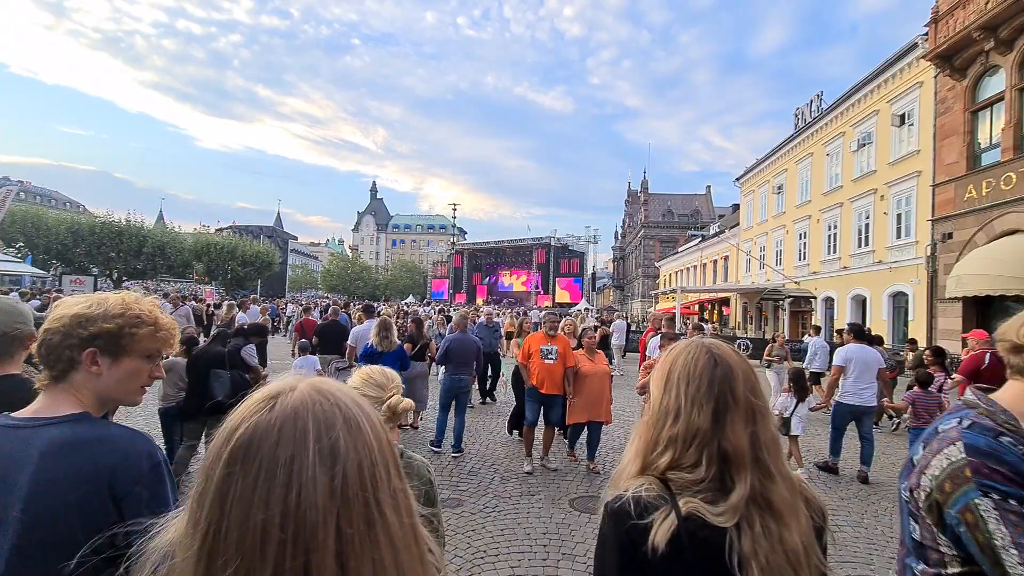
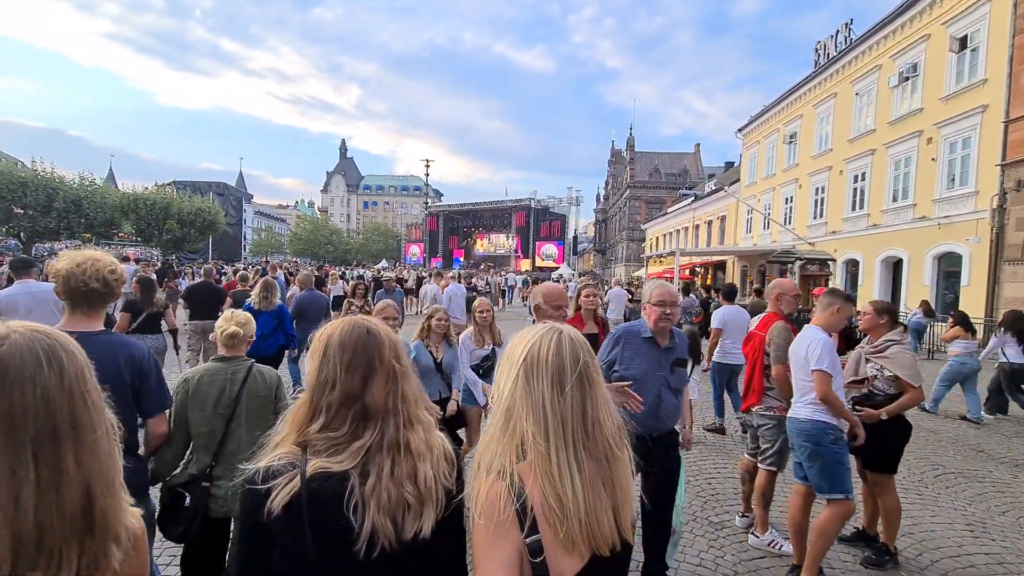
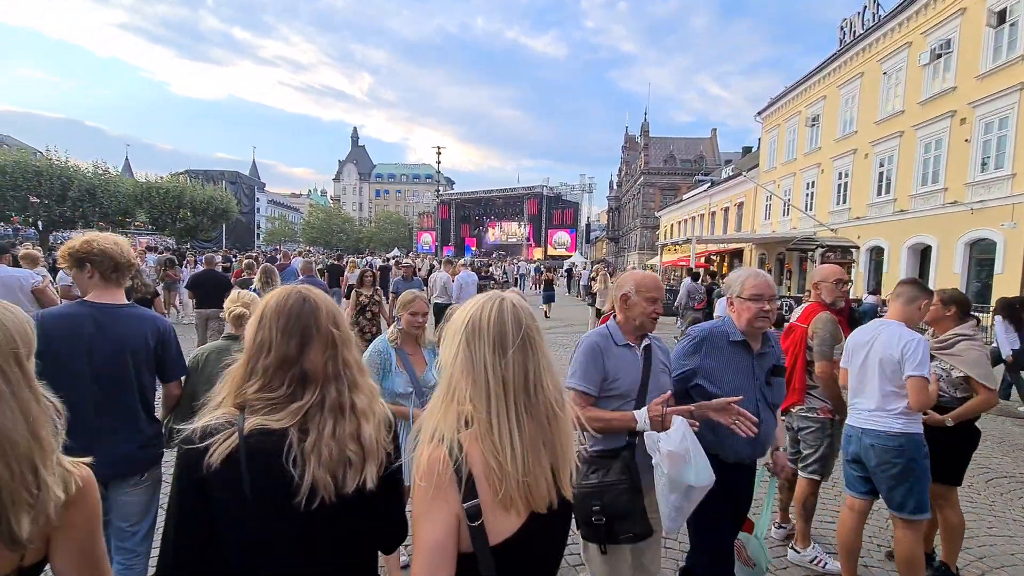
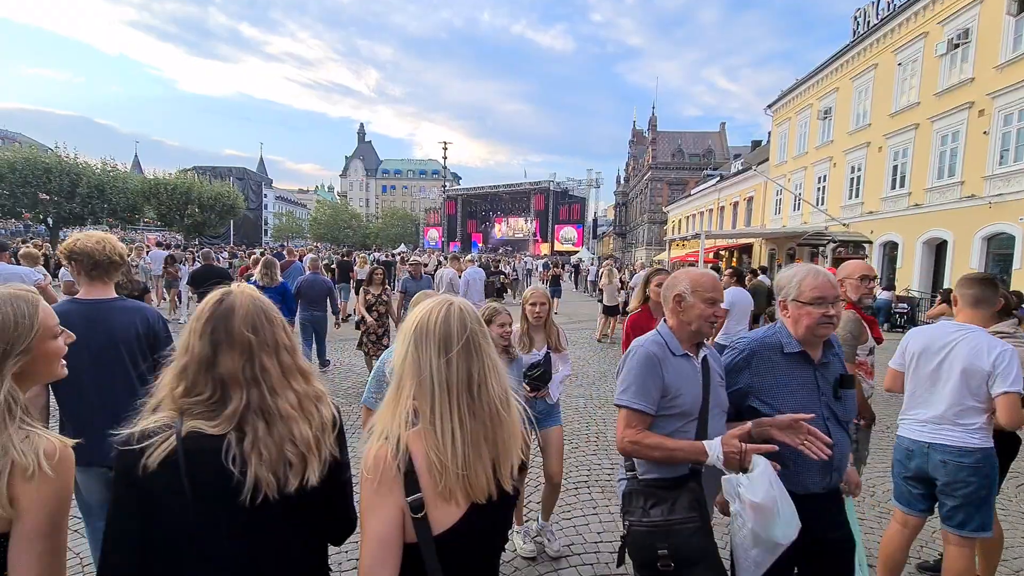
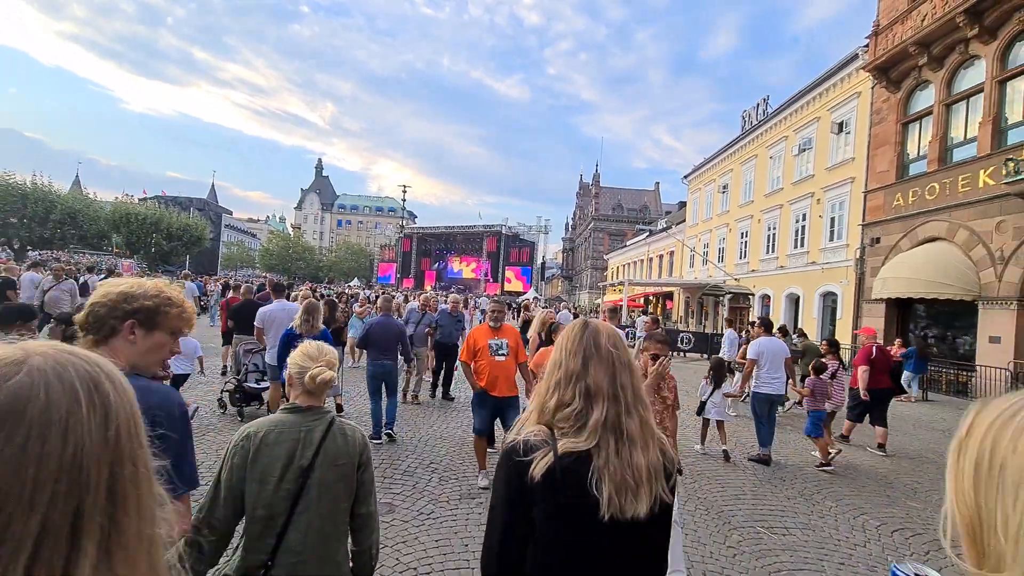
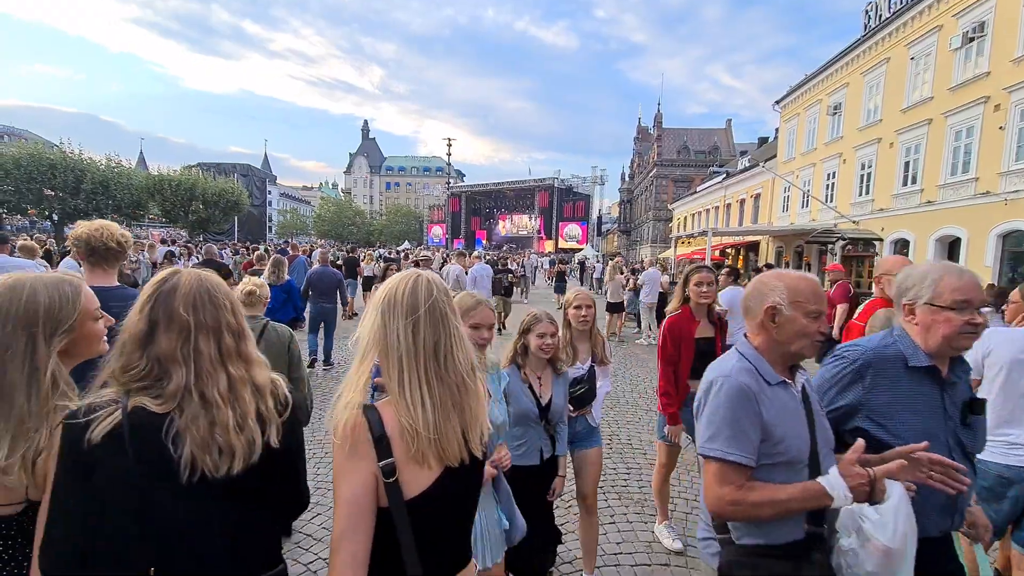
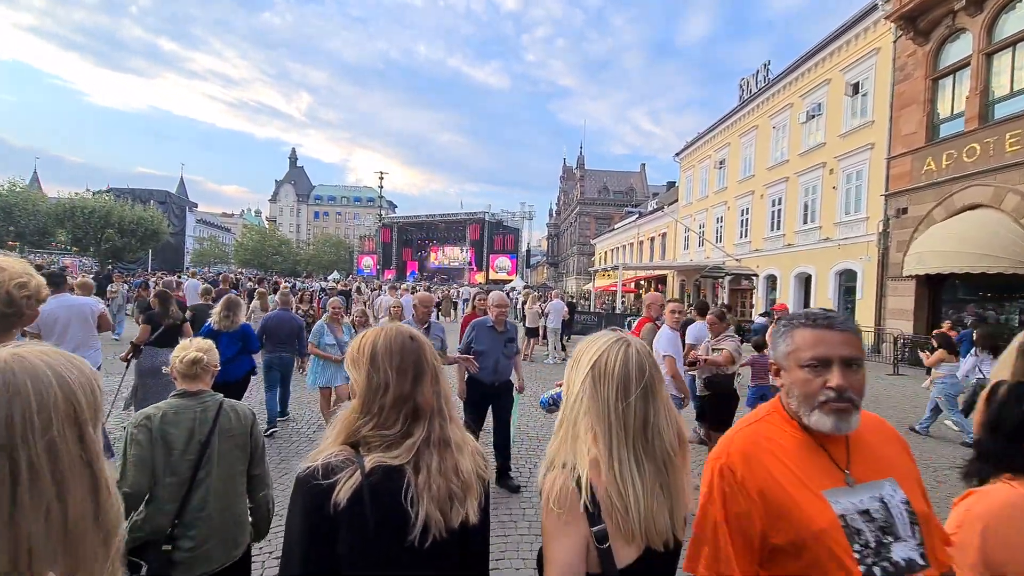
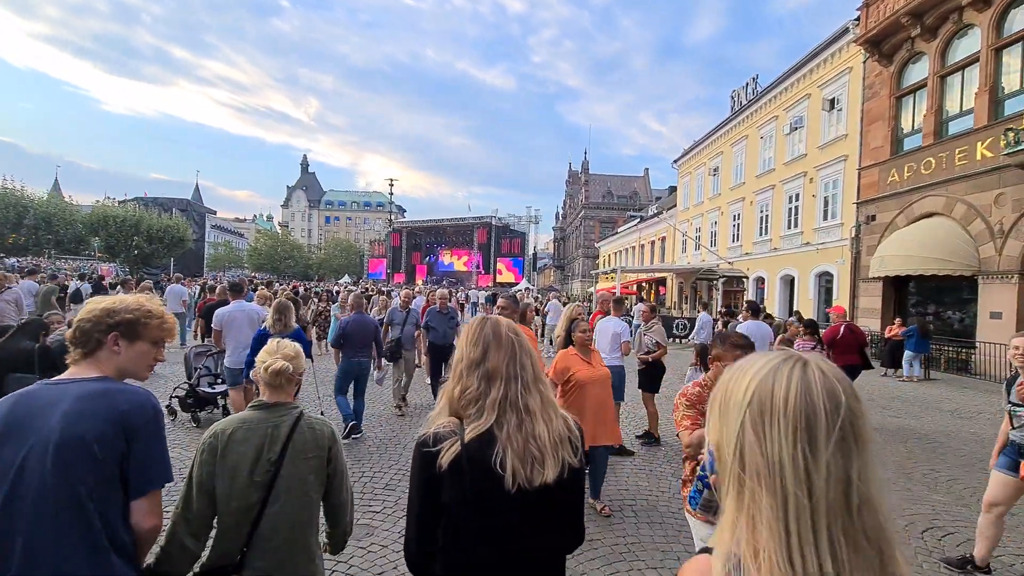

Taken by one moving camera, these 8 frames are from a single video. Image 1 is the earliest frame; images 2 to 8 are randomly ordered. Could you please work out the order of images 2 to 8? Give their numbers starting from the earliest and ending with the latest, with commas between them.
5, 8, 7, 2, 3, 4, 6
